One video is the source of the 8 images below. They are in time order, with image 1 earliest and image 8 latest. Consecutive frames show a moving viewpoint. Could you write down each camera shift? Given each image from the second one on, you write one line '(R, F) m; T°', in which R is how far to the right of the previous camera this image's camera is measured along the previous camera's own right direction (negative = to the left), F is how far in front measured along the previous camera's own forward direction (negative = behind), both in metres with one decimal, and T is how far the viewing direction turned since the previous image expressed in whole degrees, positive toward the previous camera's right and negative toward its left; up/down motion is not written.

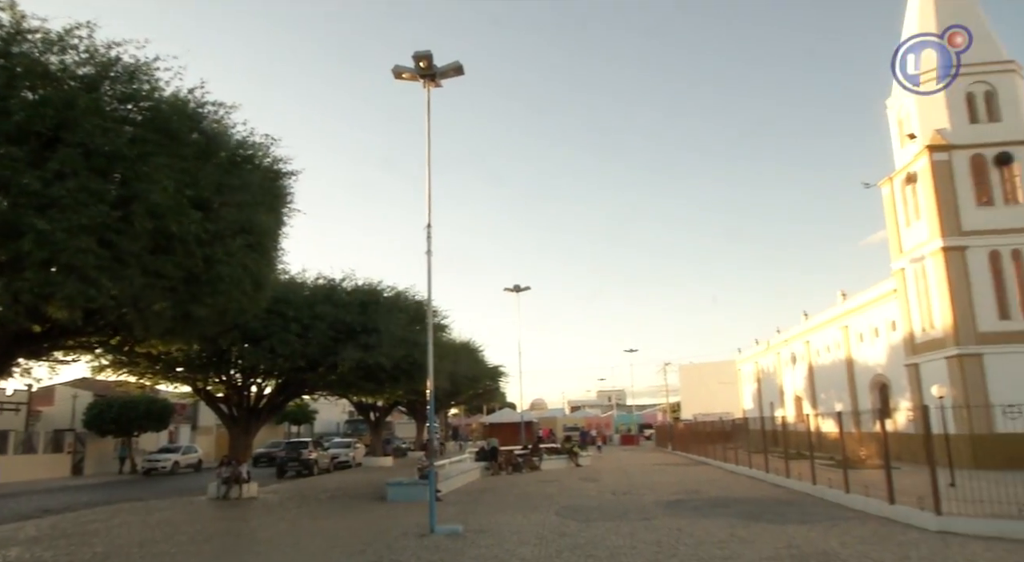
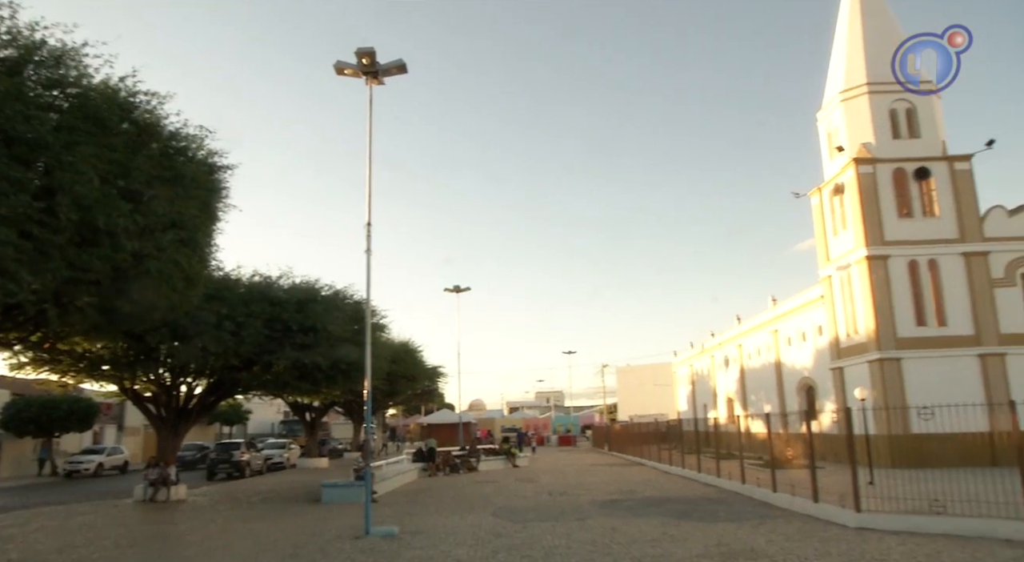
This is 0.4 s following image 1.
(+0.1, 0.0) m; +5°
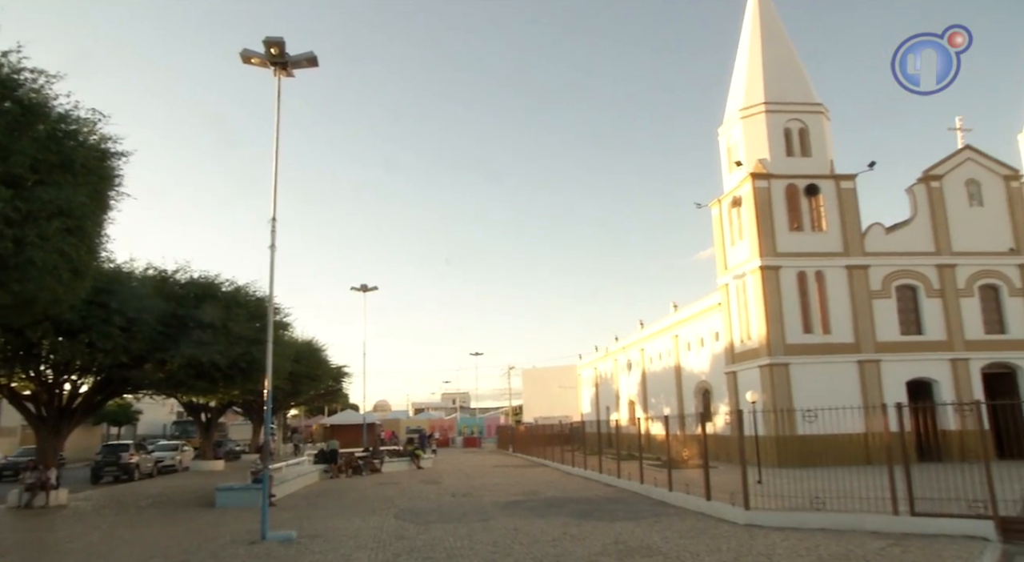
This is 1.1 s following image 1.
(+0.2, 0.0) m; +7°
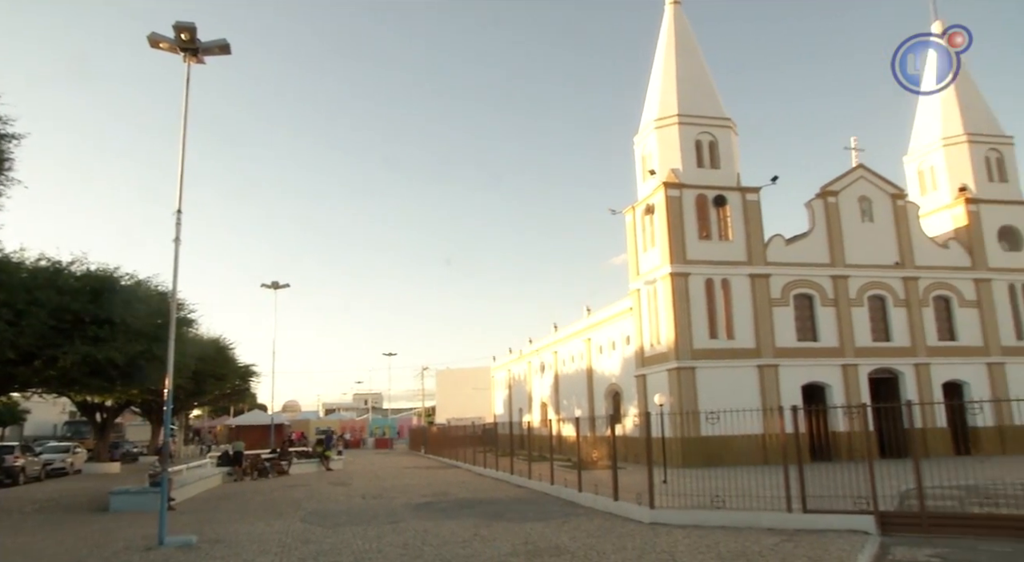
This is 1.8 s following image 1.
(+0.3, 0.0) m; +6°
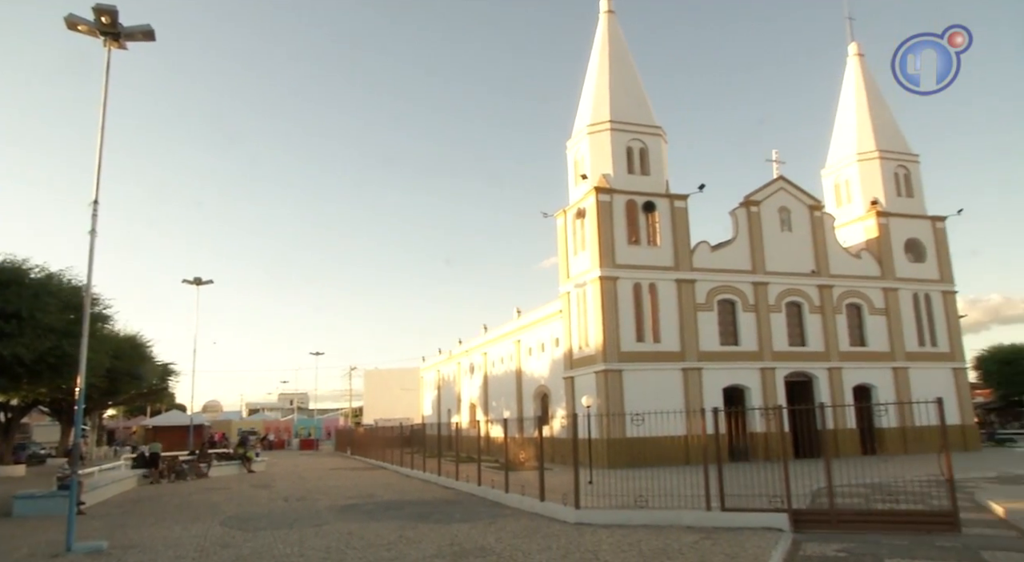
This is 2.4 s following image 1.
(+0.3, 0.0) m; +5°
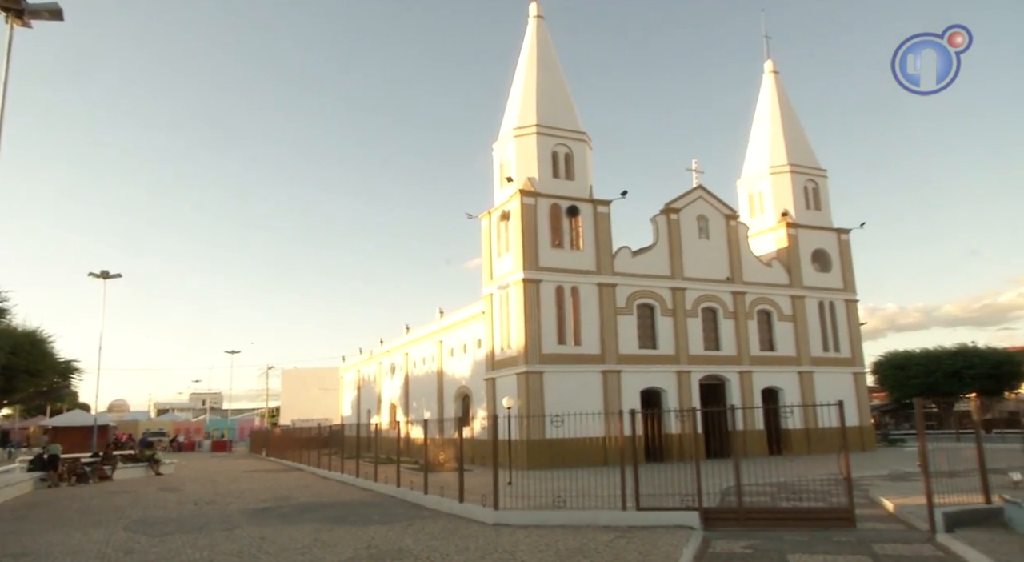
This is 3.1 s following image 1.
(+0.4, 0.0) m; +5°
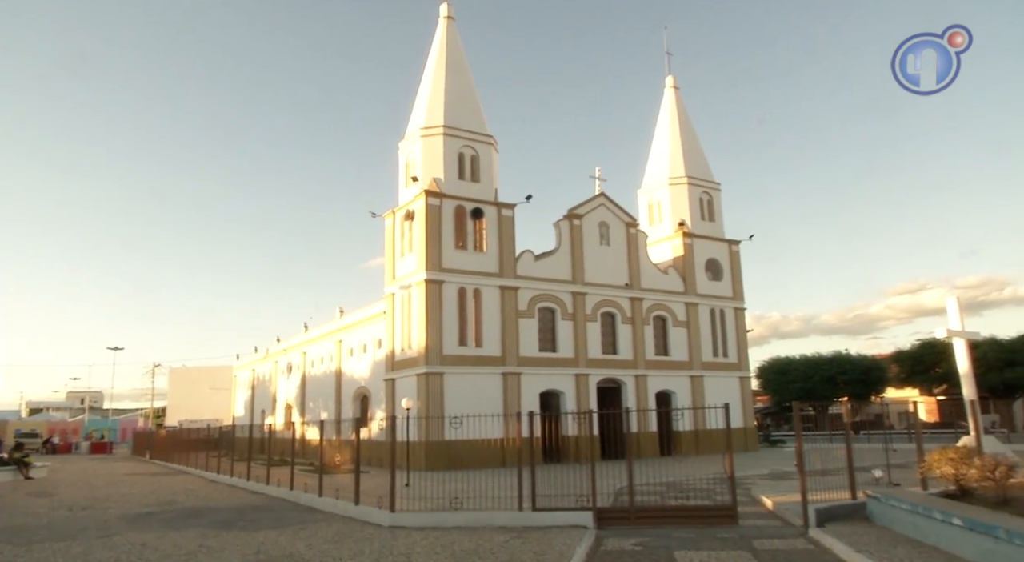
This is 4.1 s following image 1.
(+0.5, -0.1) m; +6°
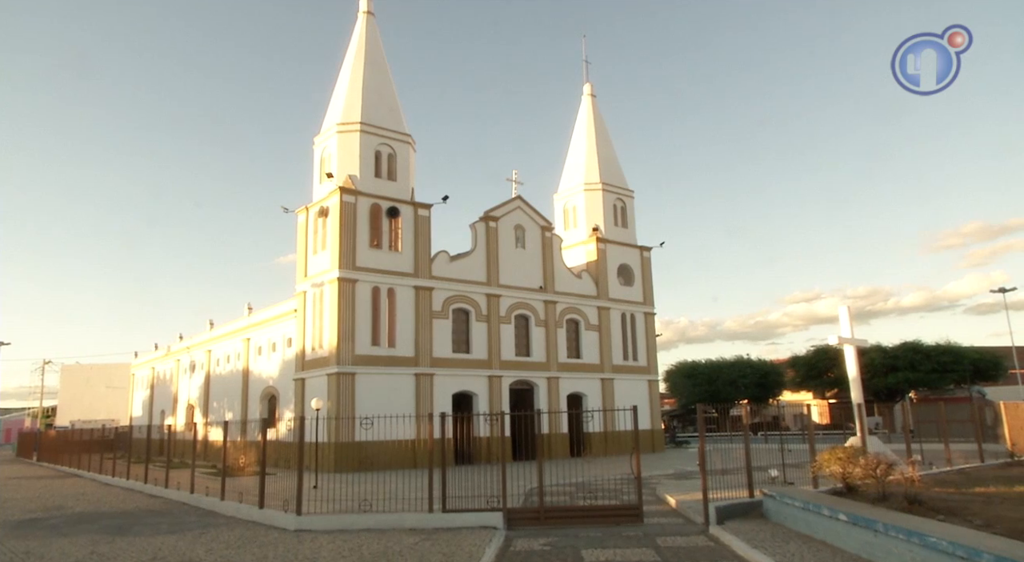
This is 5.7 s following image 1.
(+0.5, -0.1) m; +5°
